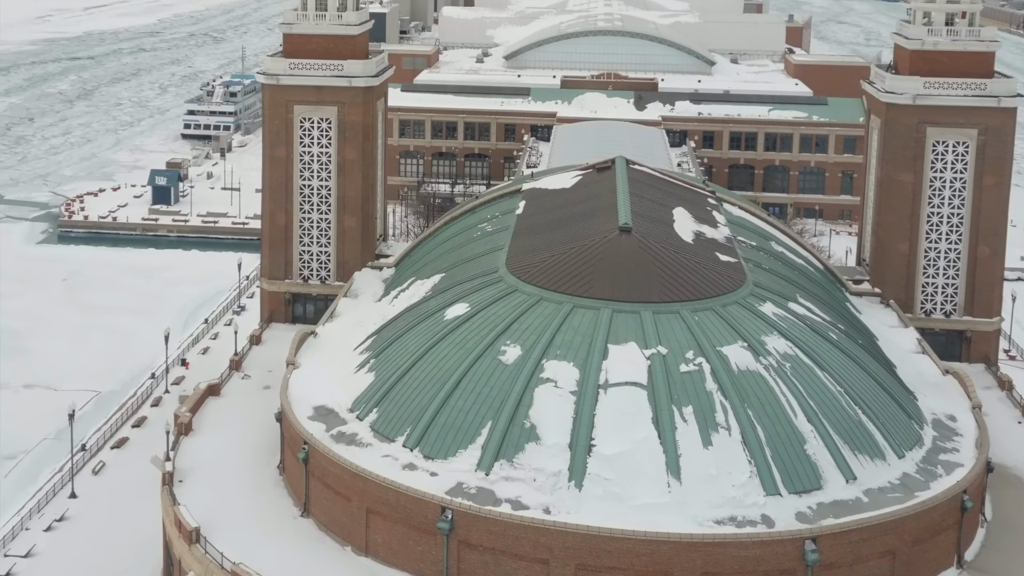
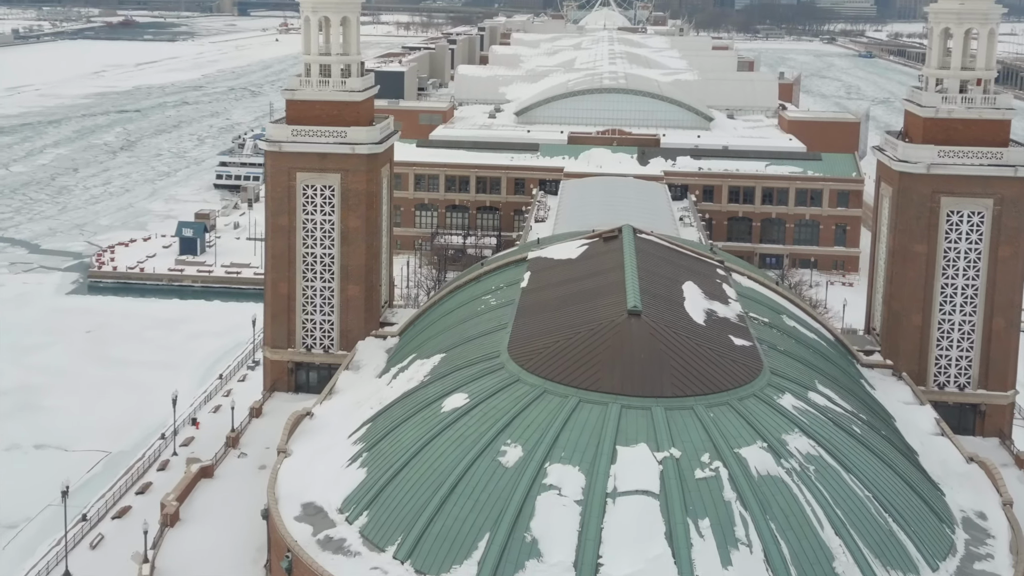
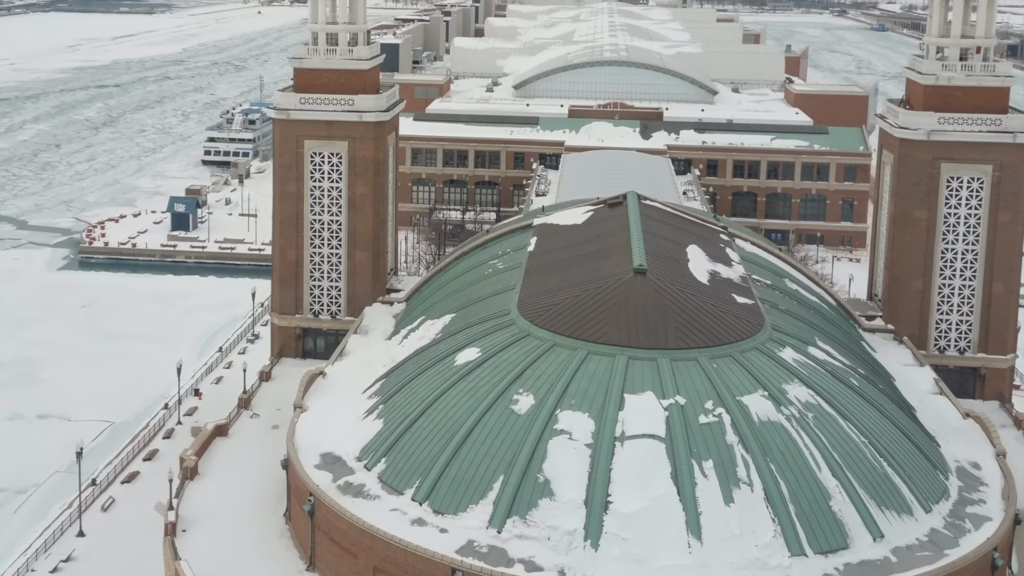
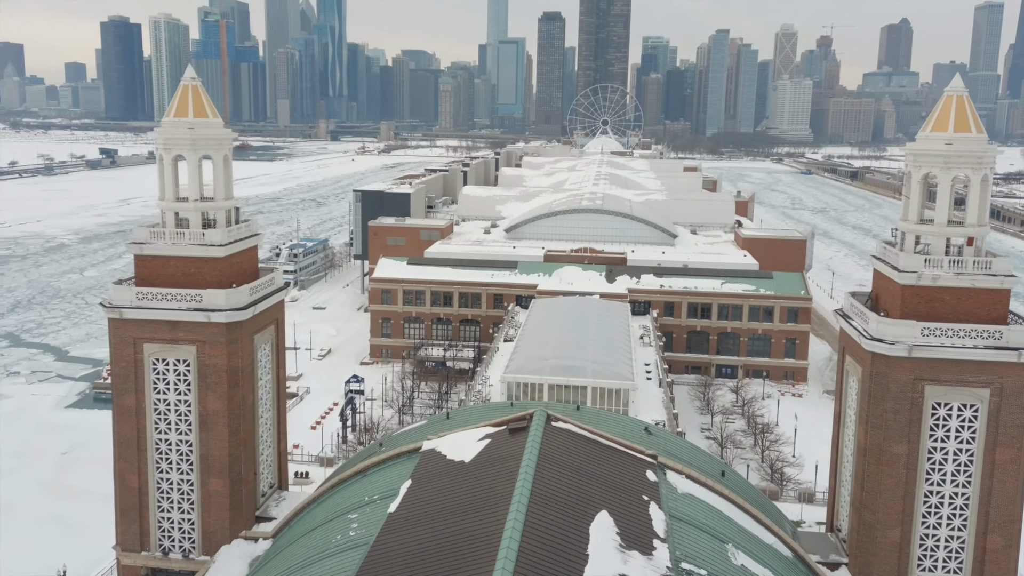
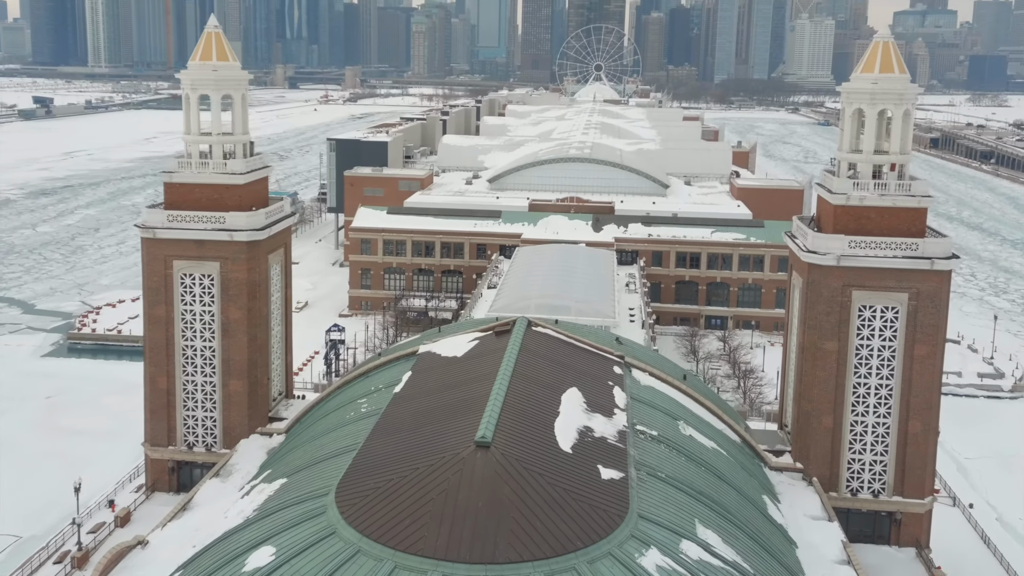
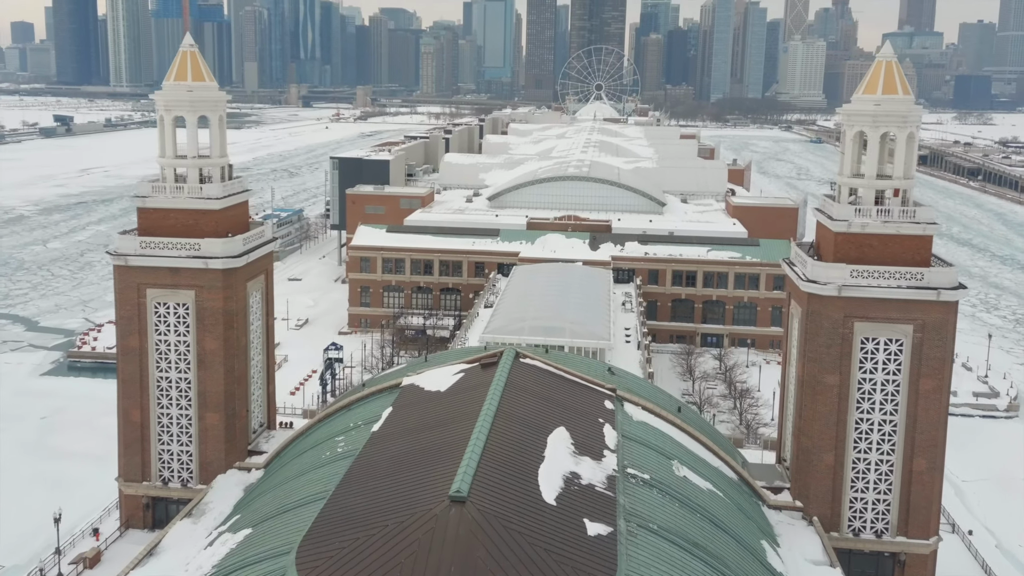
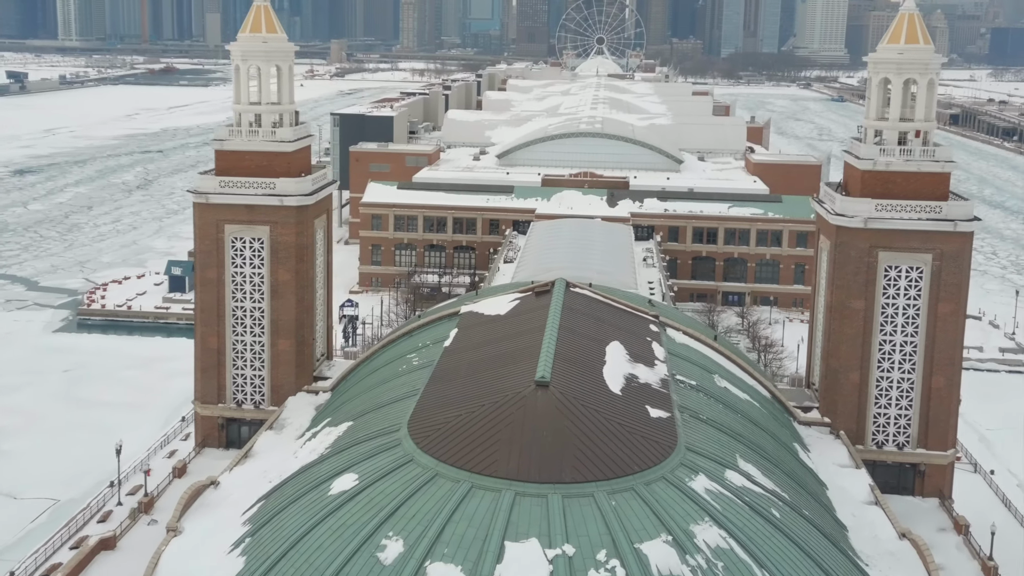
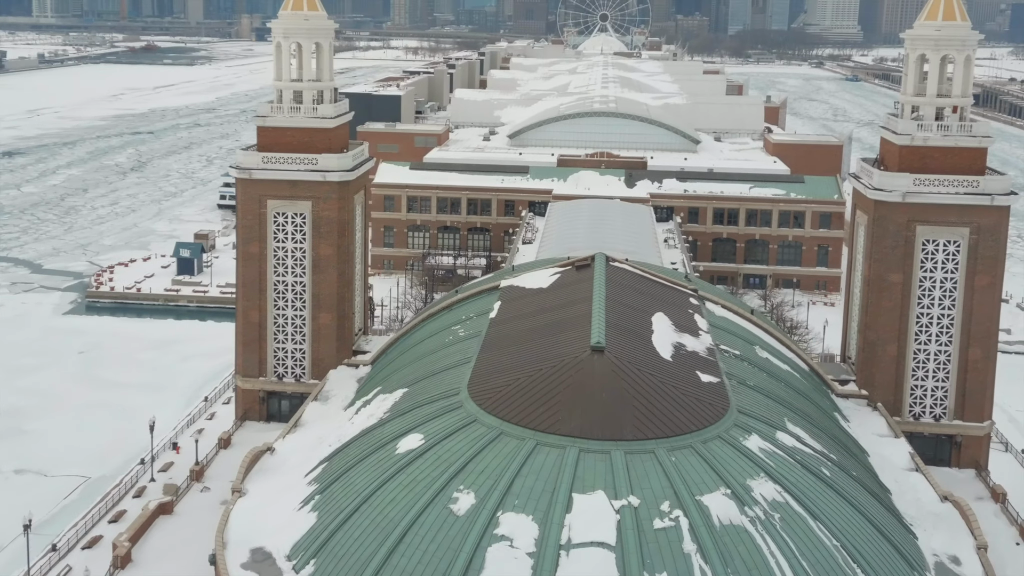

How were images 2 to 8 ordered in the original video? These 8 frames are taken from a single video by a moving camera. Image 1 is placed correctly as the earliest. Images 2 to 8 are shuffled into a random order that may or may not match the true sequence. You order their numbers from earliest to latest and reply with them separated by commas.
3, 2, 8, 7, 5, 6, 4
